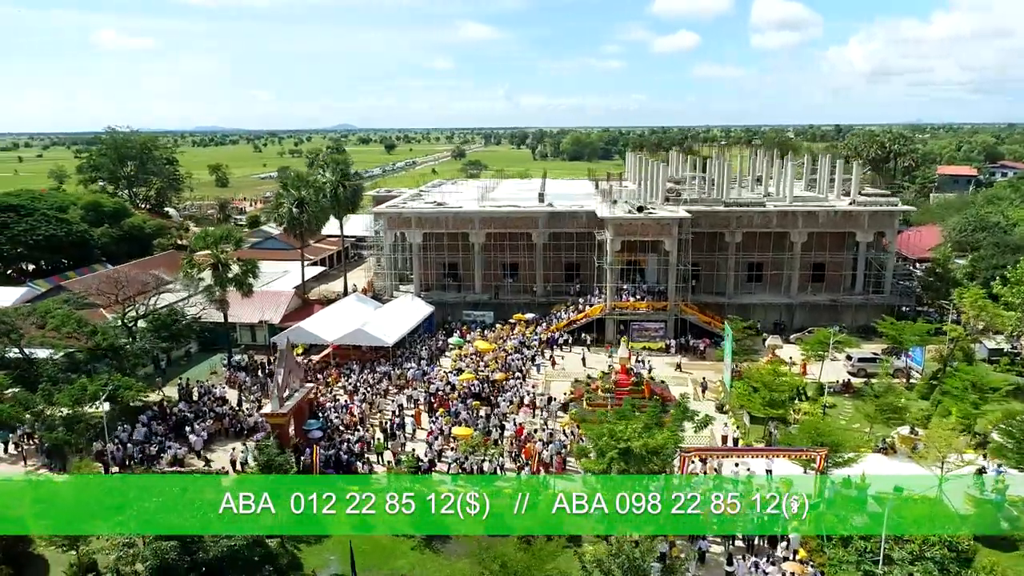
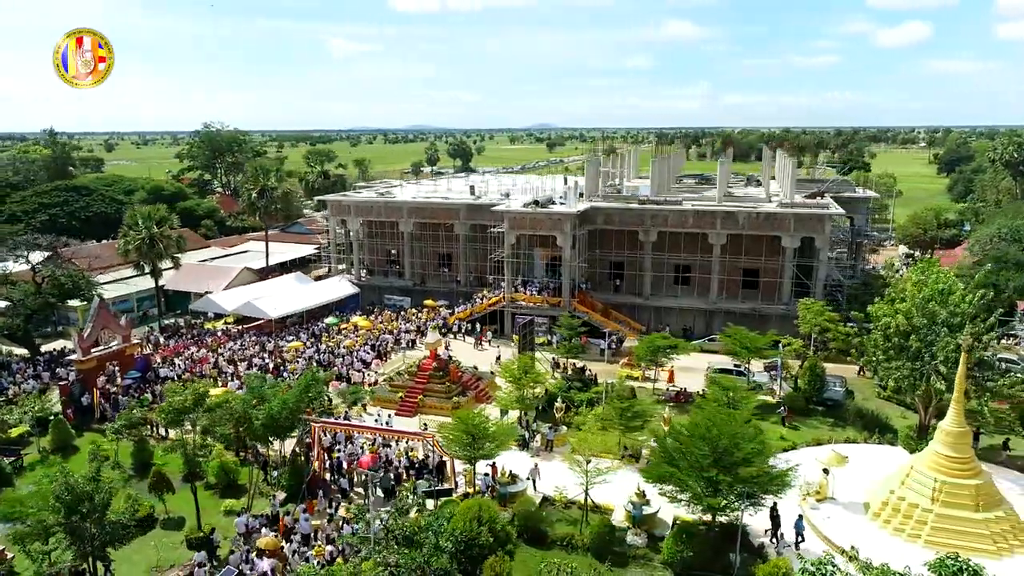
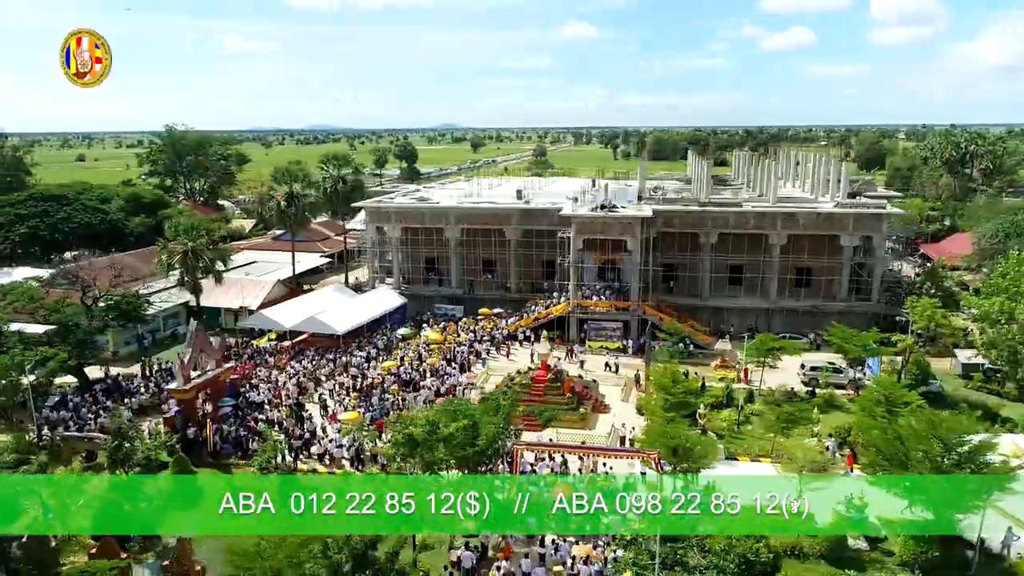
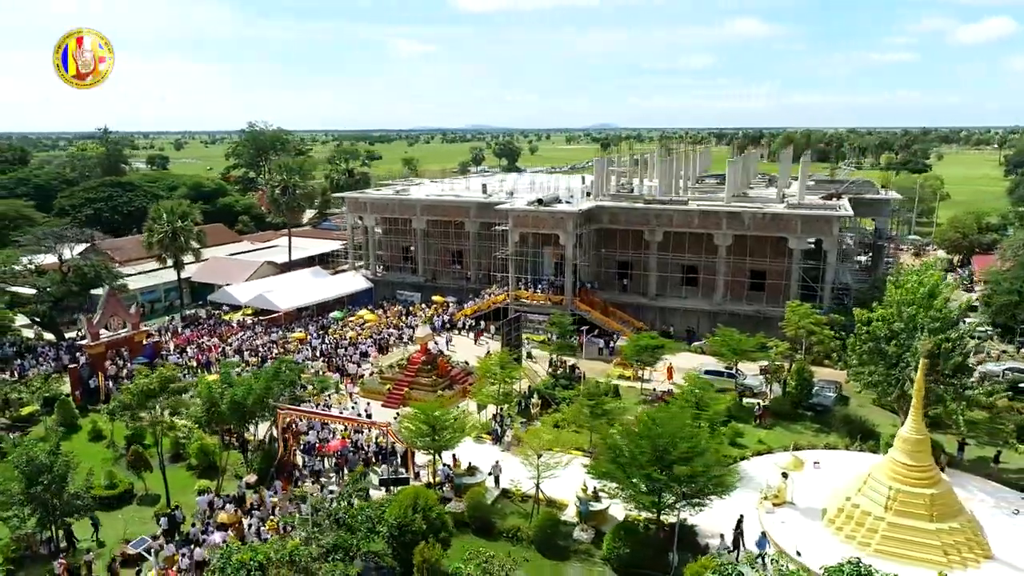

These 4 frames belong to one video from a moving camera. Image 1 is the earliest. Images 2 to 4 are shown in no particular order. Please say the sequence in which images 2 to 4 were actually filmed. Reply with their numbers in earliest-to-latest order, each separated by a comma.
3, 2, 4
